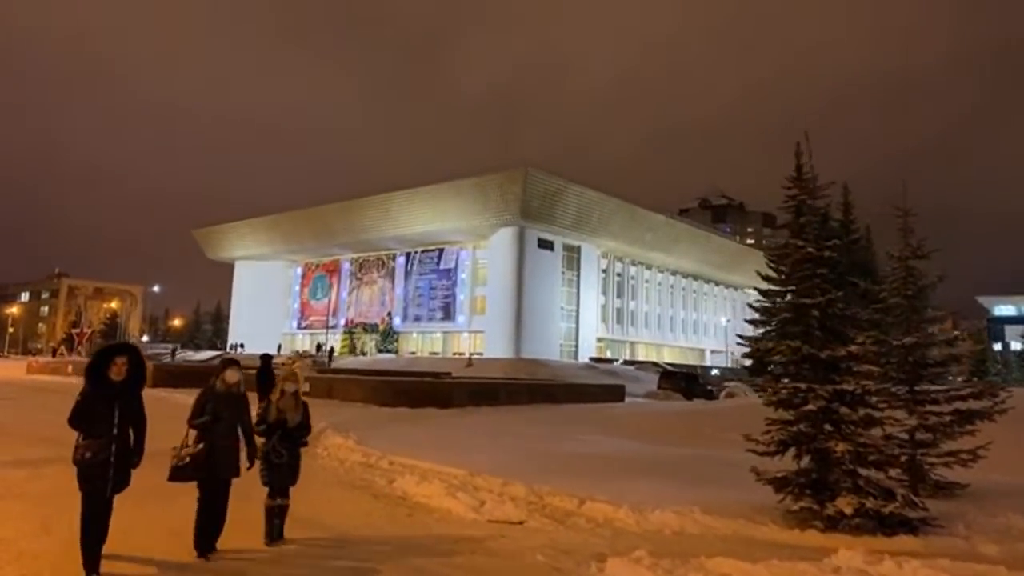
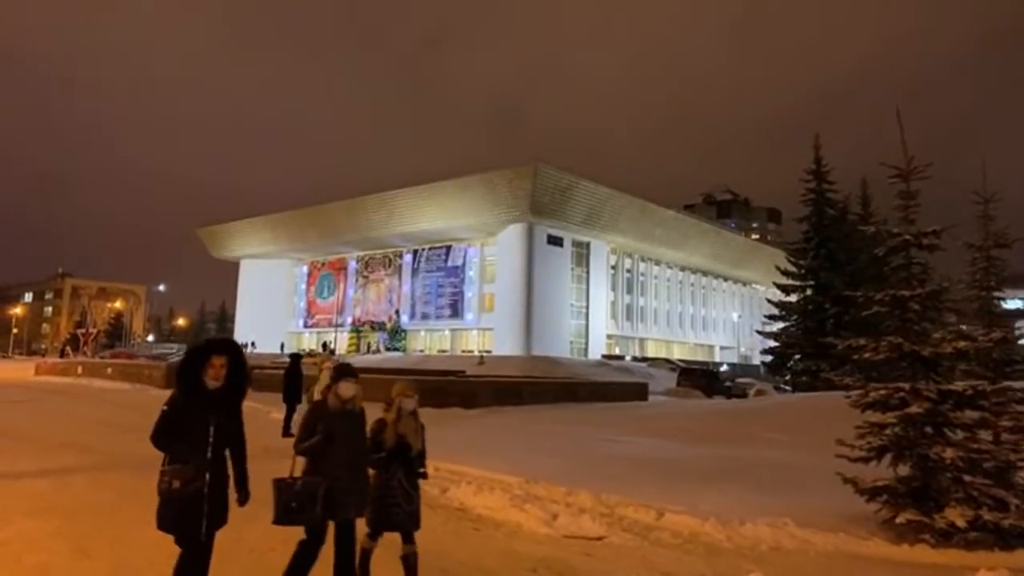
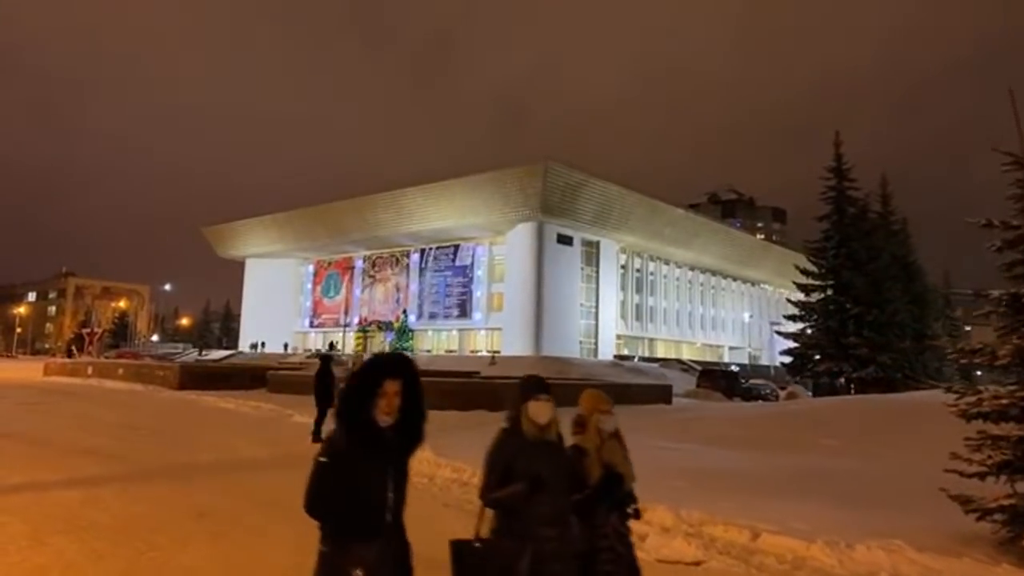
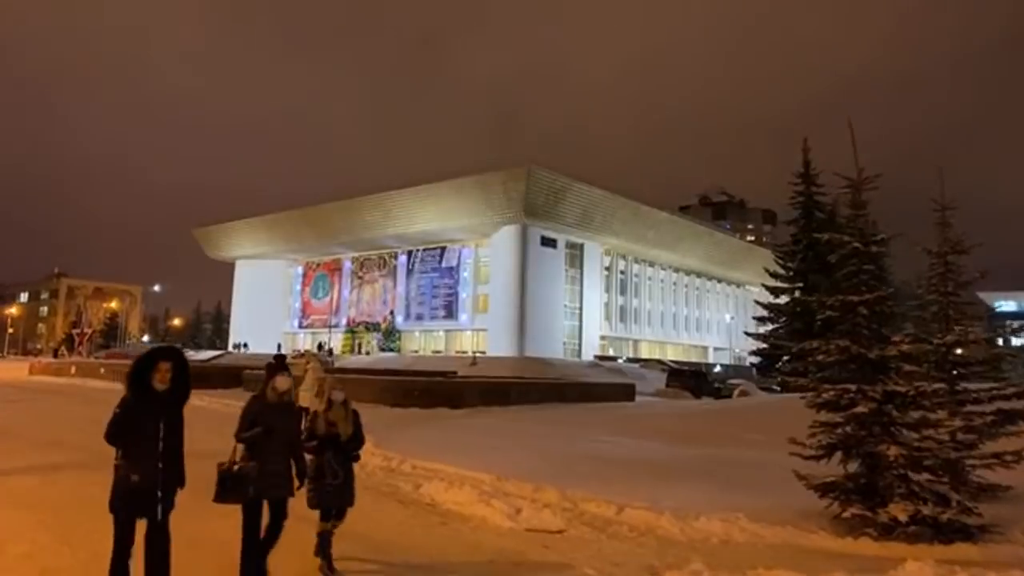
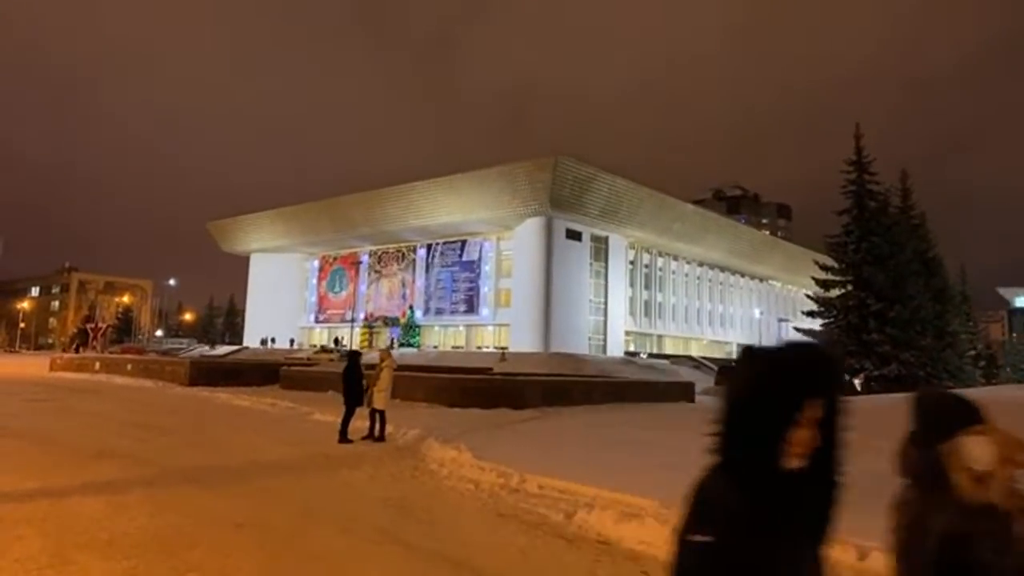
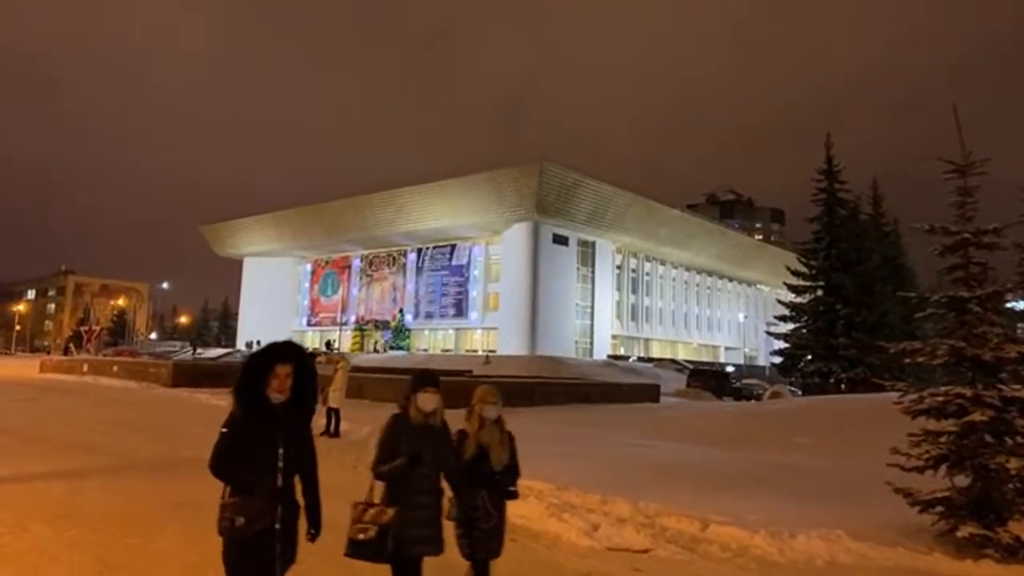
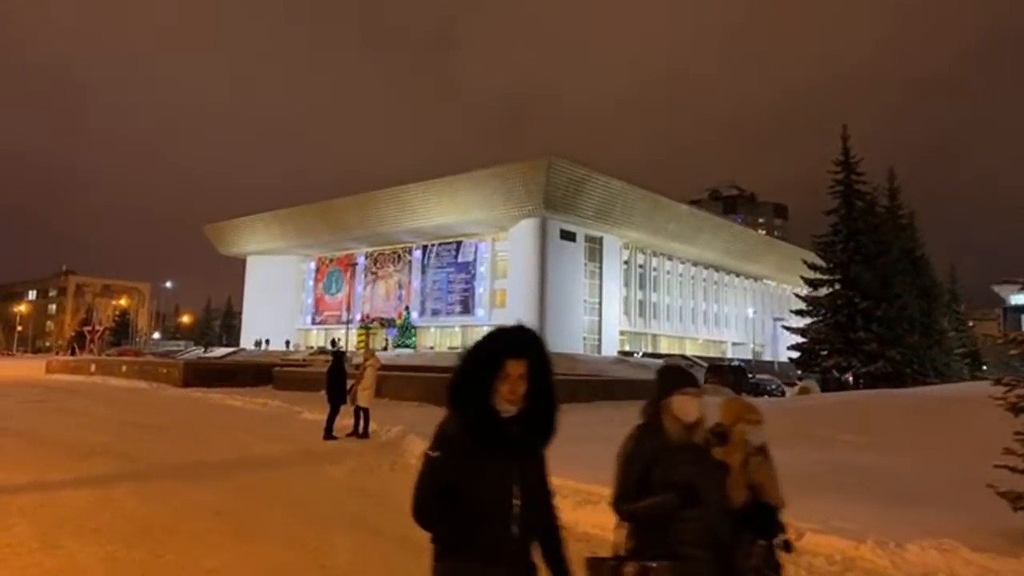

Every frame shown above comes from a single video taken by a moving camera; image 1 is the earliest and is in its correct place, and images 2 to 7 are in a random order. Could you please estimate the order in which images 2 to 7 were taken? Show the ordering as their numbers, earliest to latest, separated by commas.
4, 2, 6, 3, 7, 5
